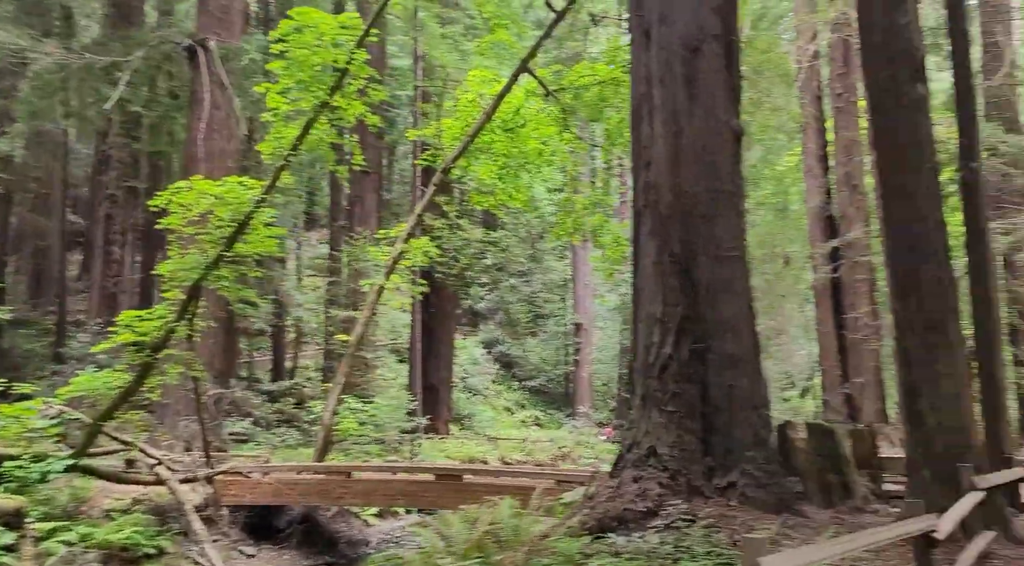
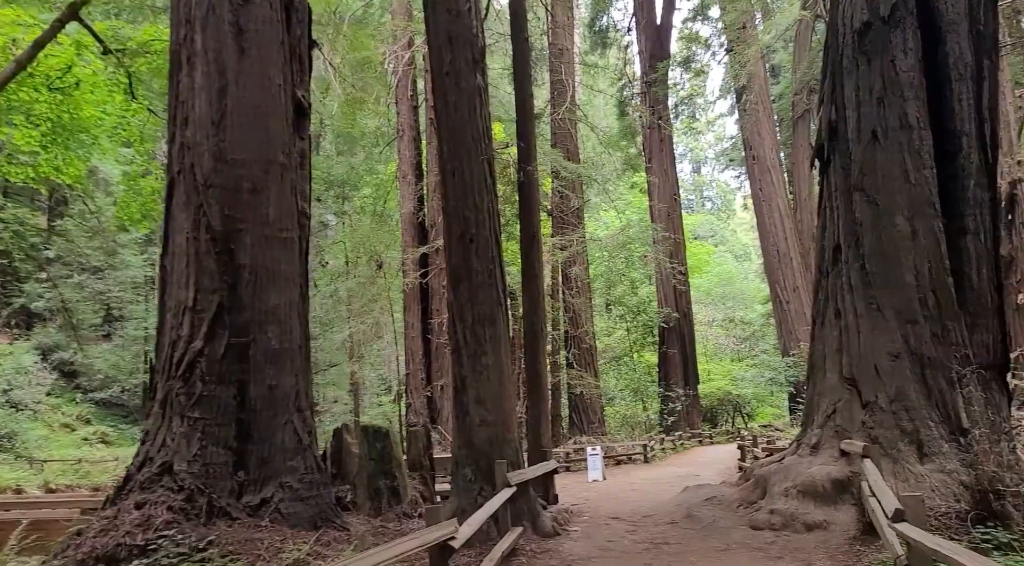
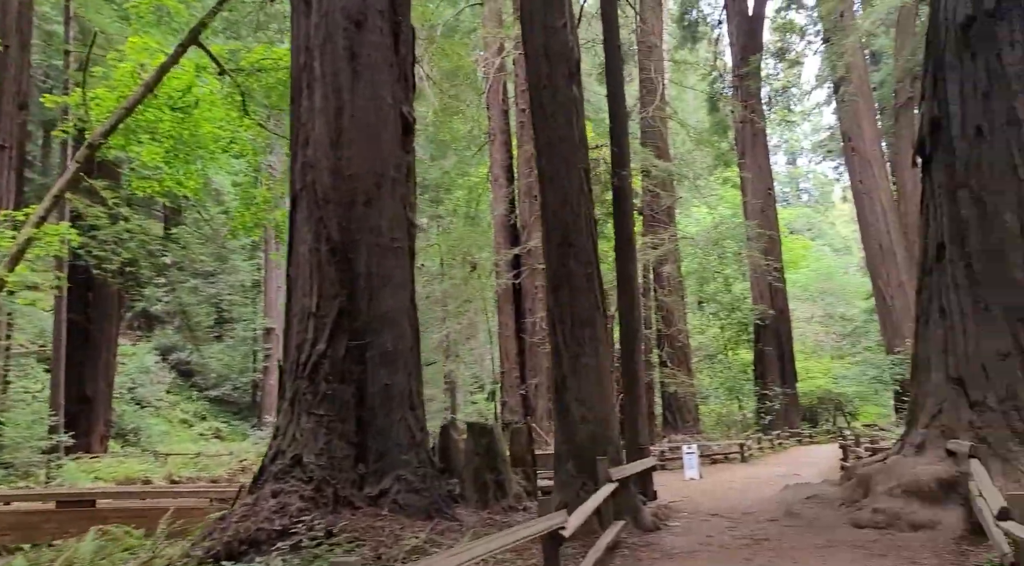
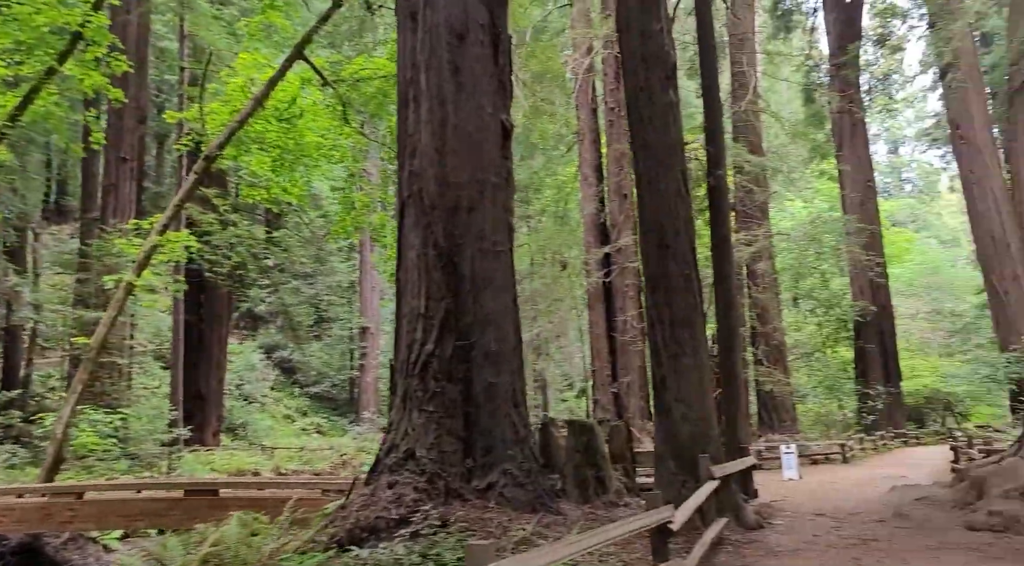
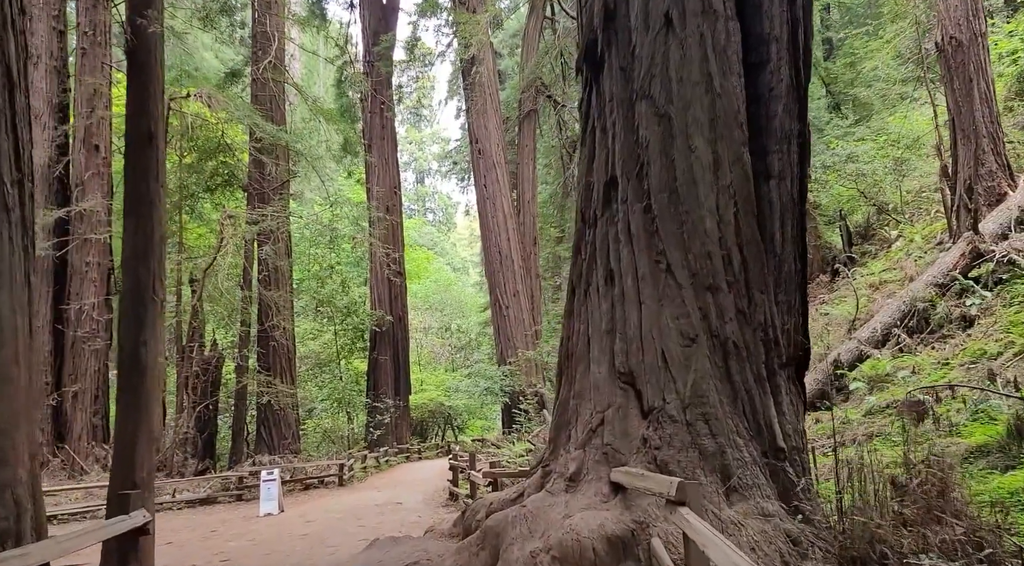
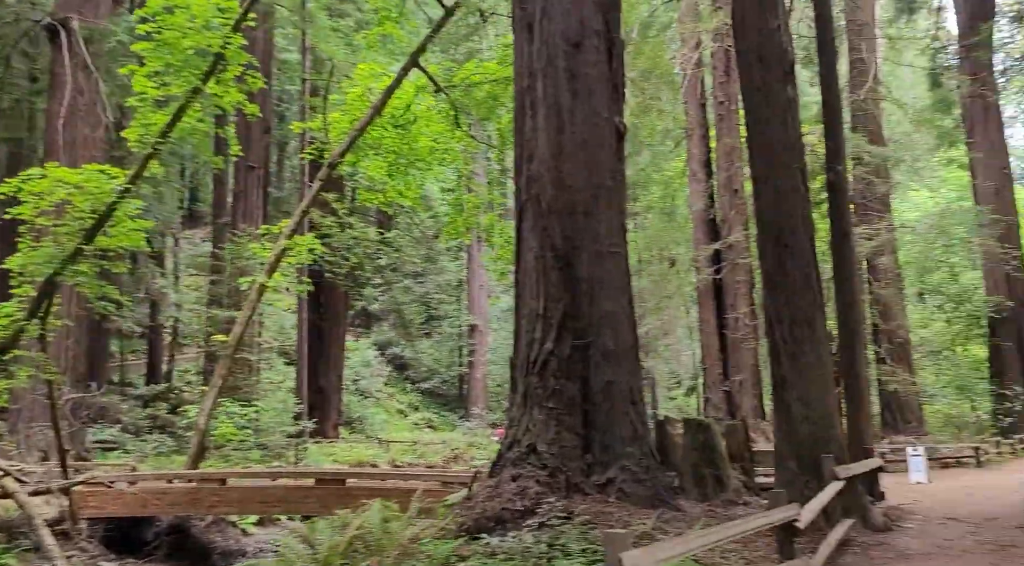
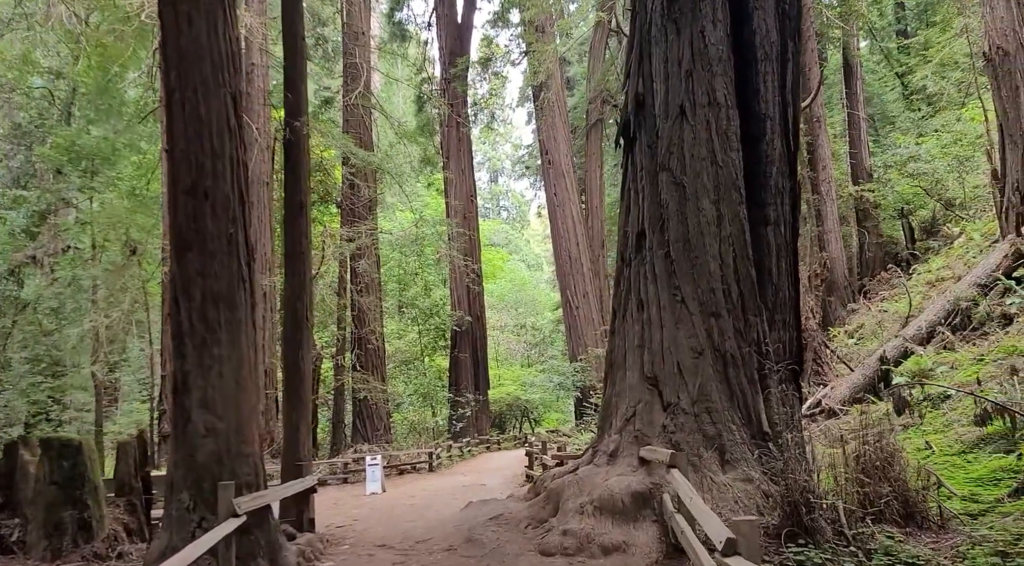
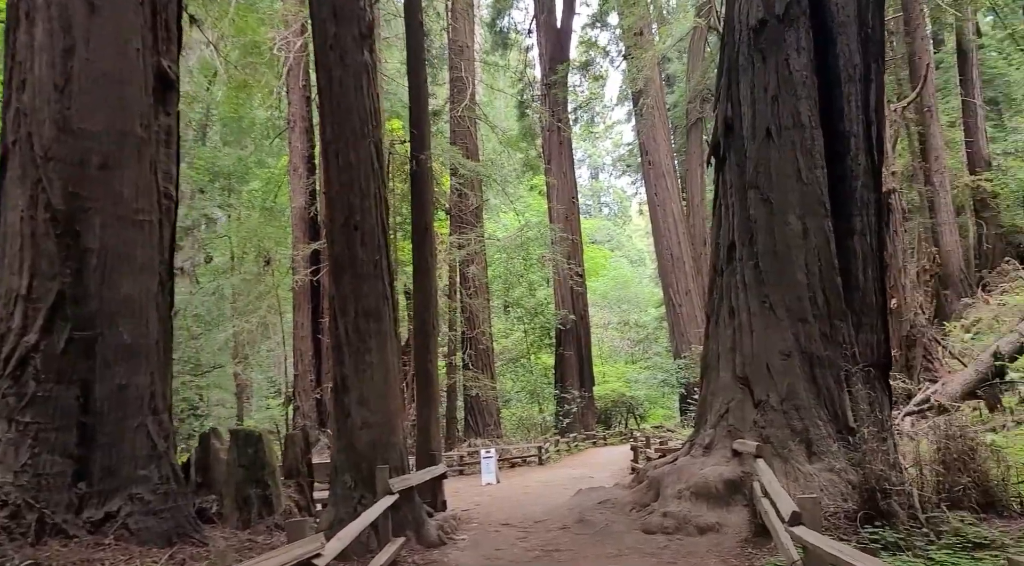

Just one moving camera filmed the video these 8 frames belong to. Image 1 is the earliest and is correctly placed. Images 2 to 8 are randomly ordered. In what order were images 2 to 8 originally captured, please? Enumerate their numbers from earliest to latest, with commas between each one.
6, 4, 3, 2, 8, 7, 5
